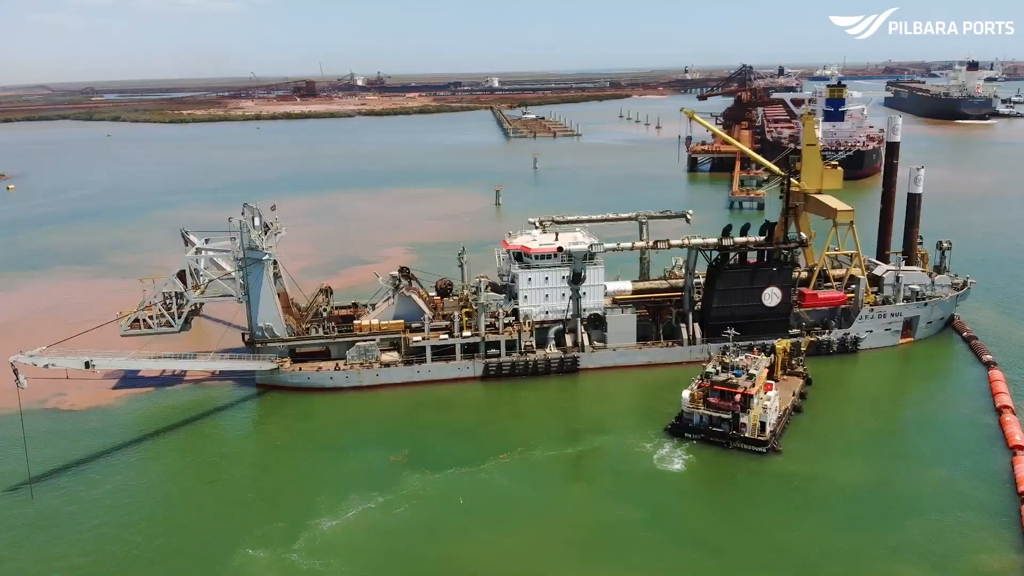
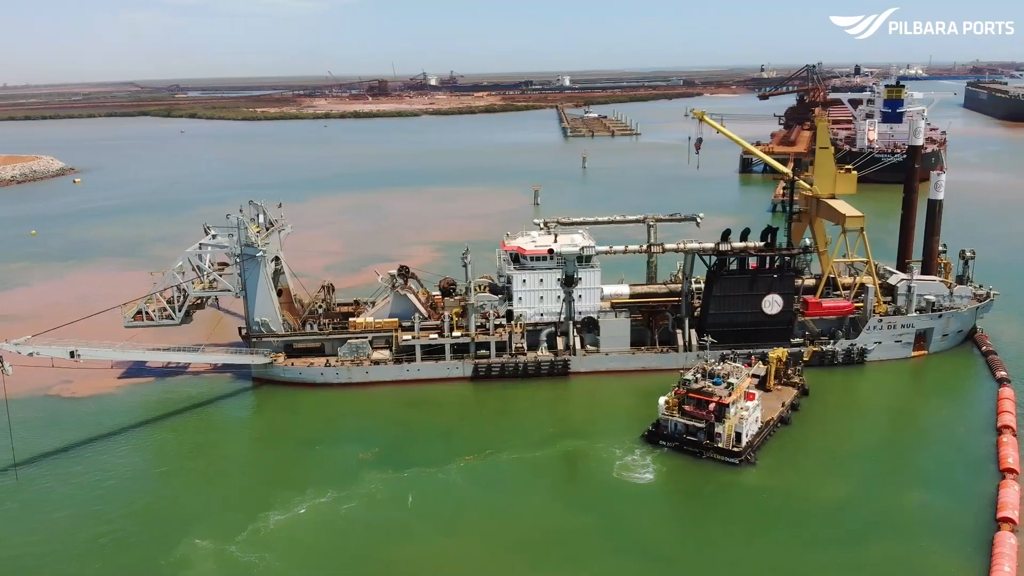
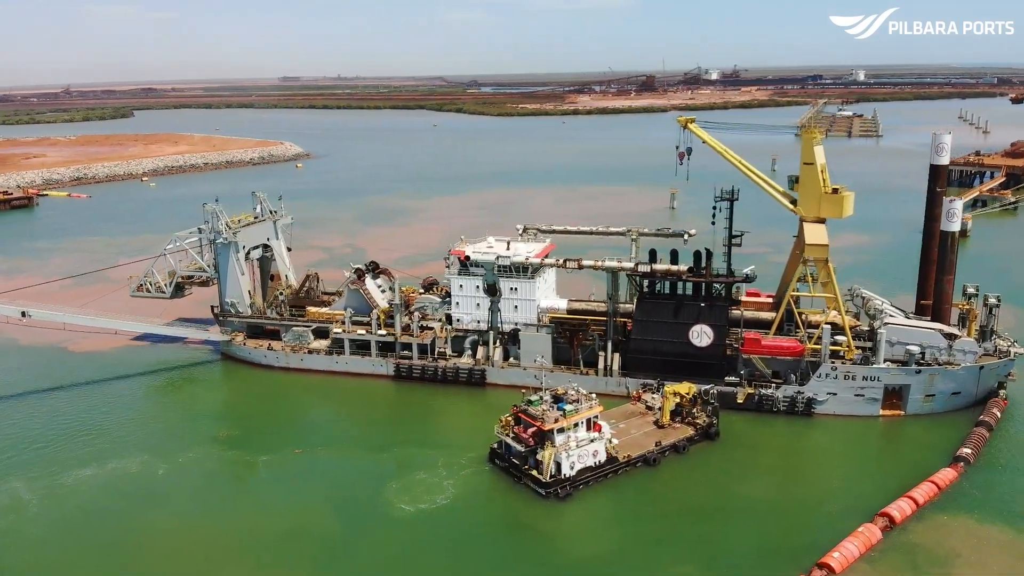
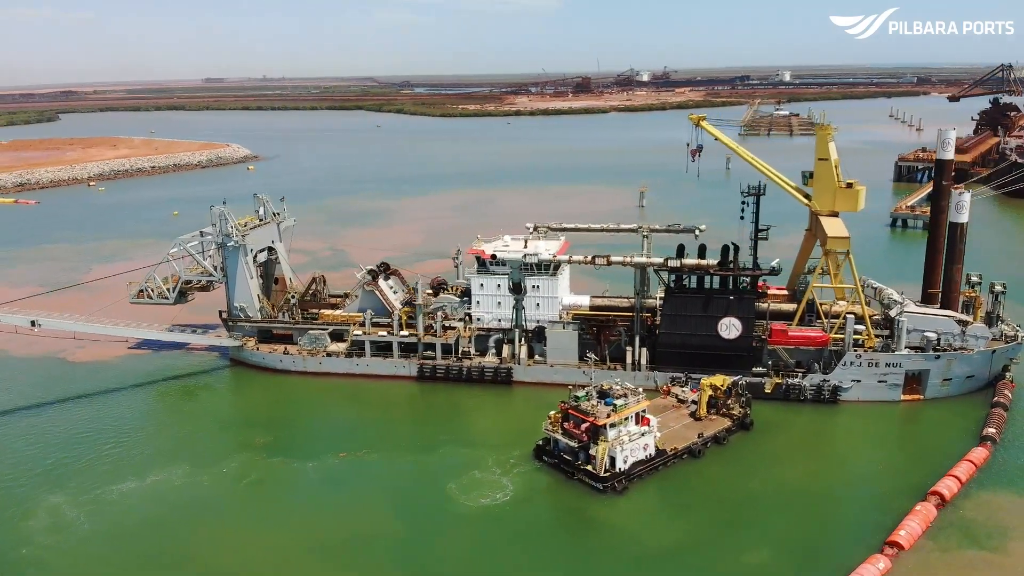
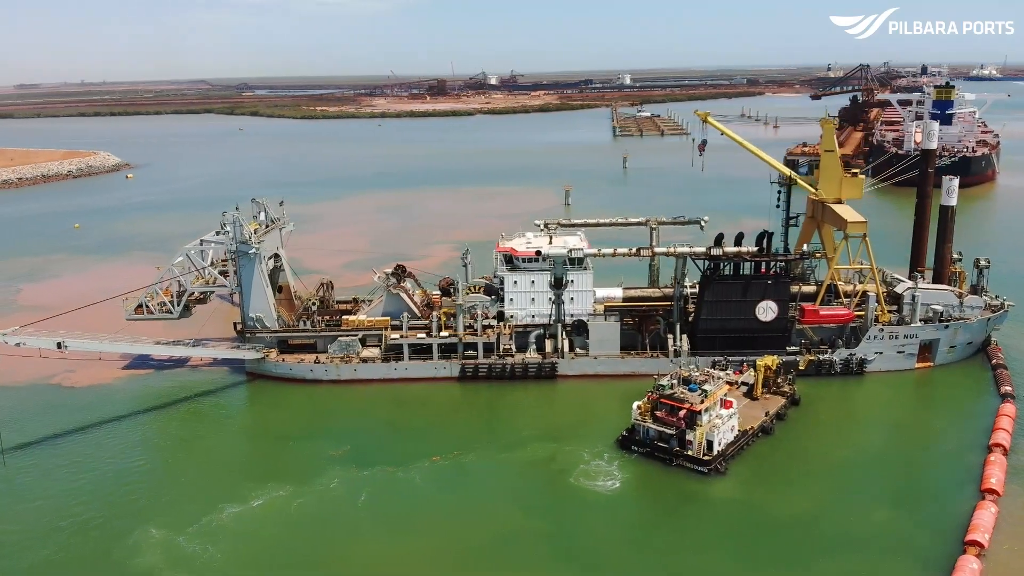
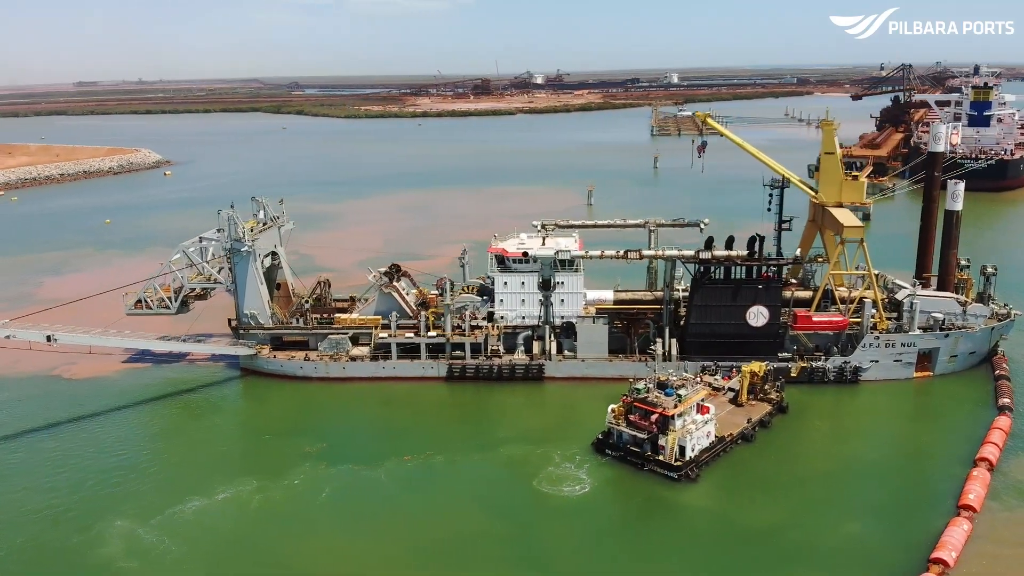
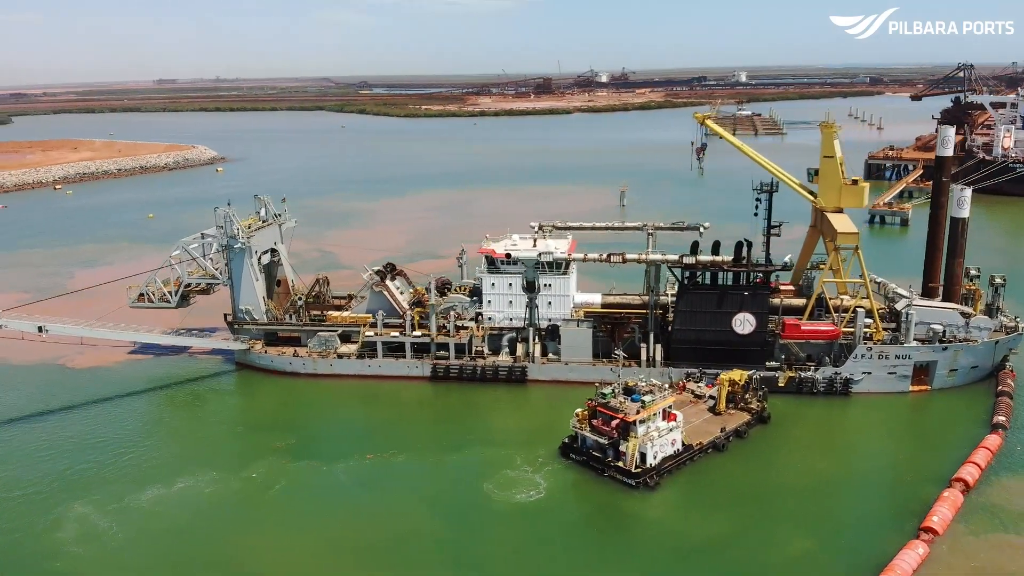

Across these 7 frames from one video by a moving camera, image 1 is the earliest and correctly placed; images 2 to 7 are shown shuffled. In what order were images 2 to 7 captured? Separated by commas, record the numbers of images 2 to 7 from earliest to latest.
2, 5, 6, 7, 4, 3
